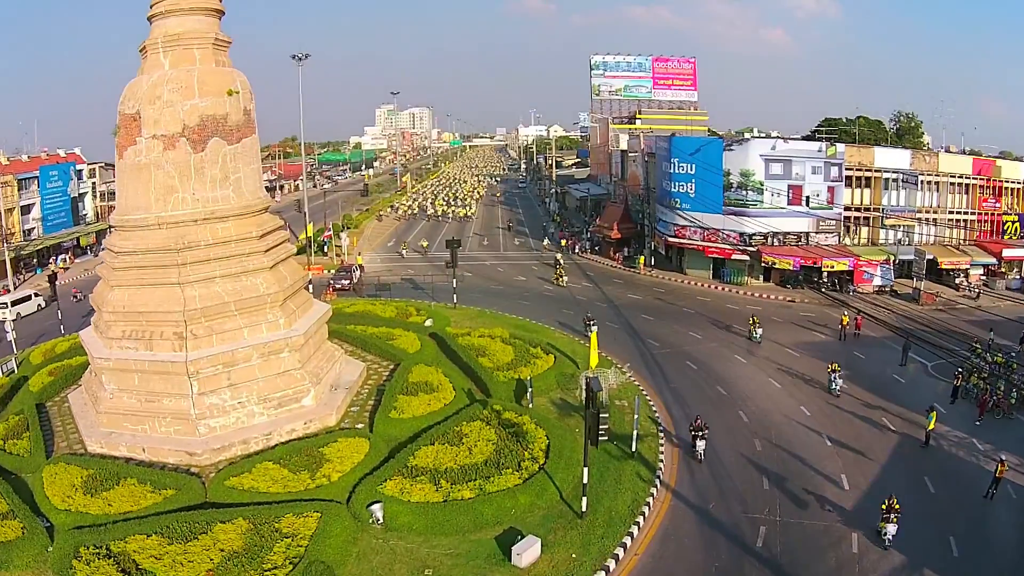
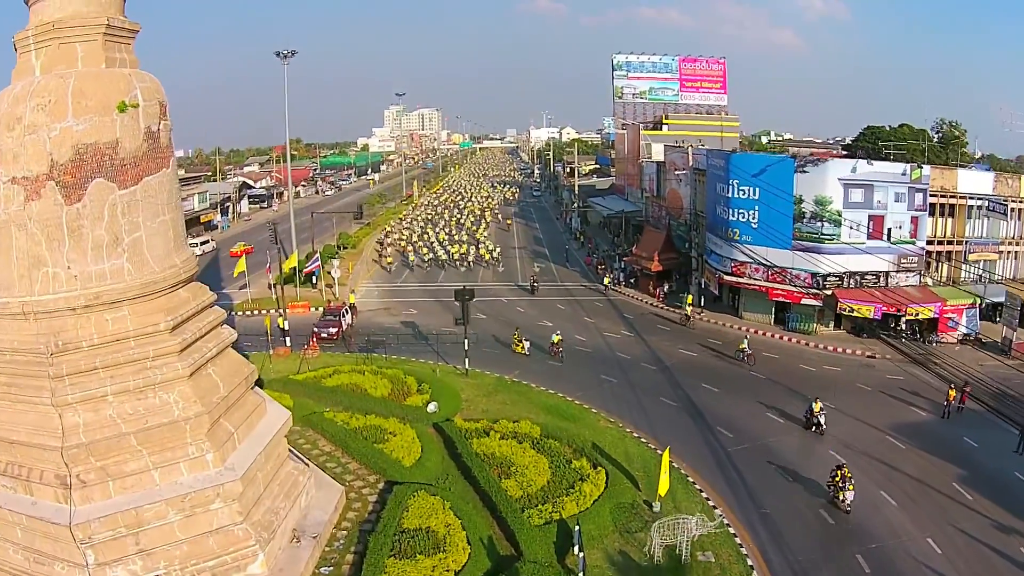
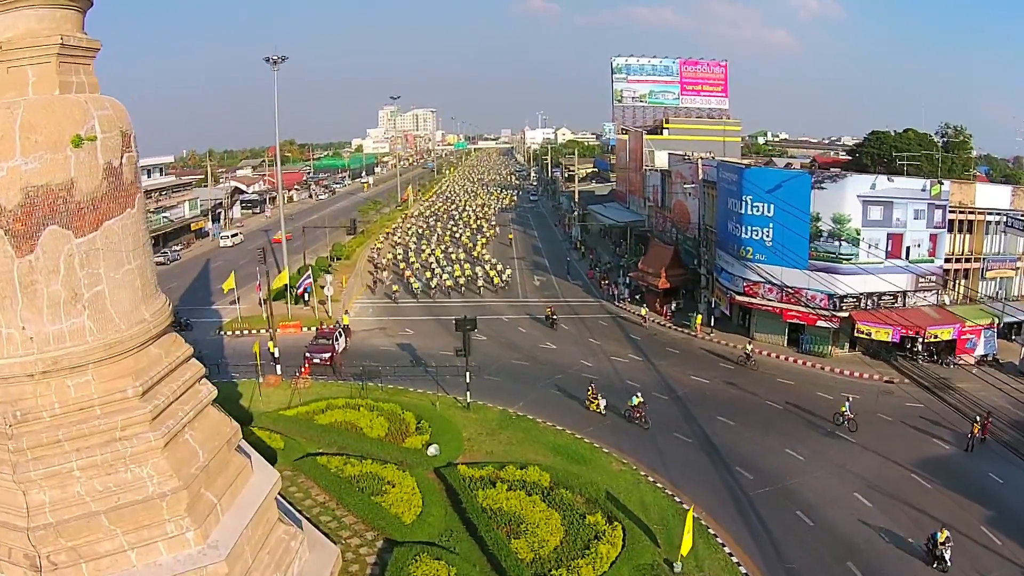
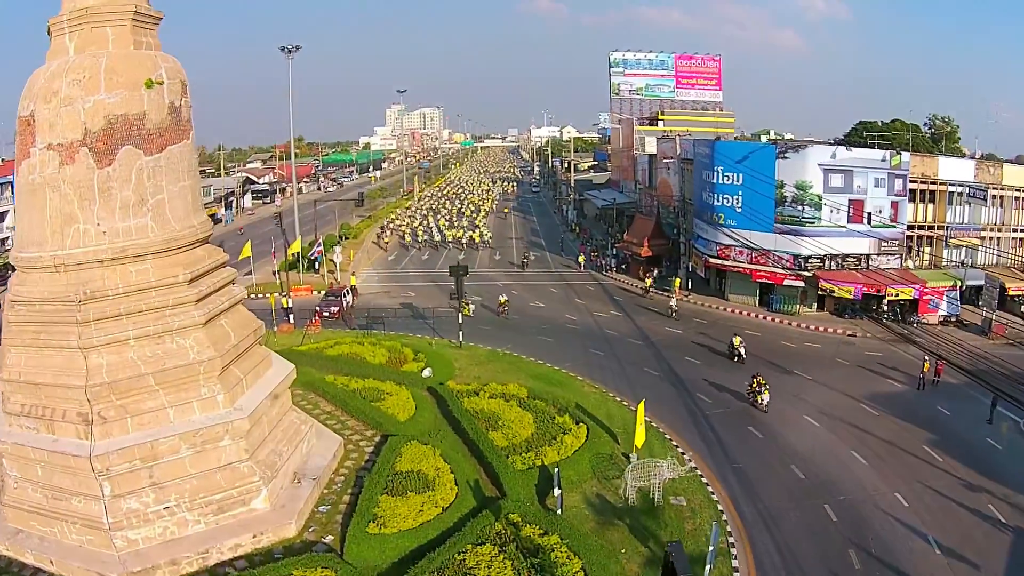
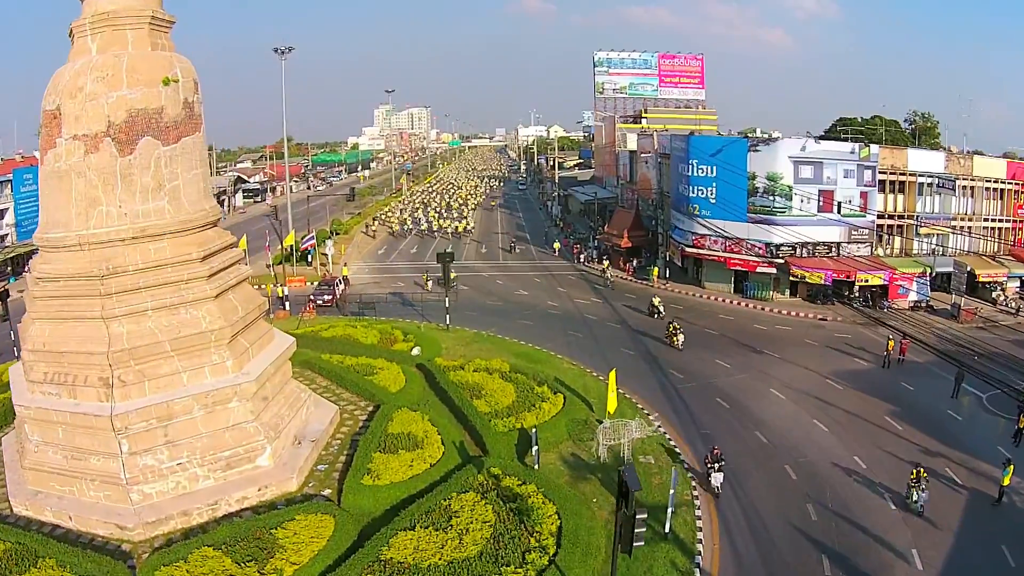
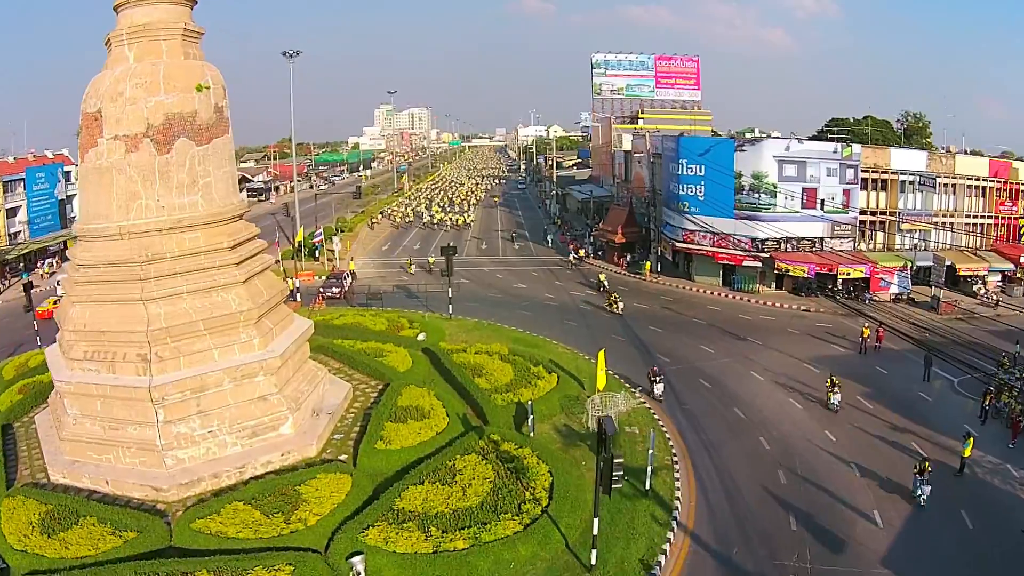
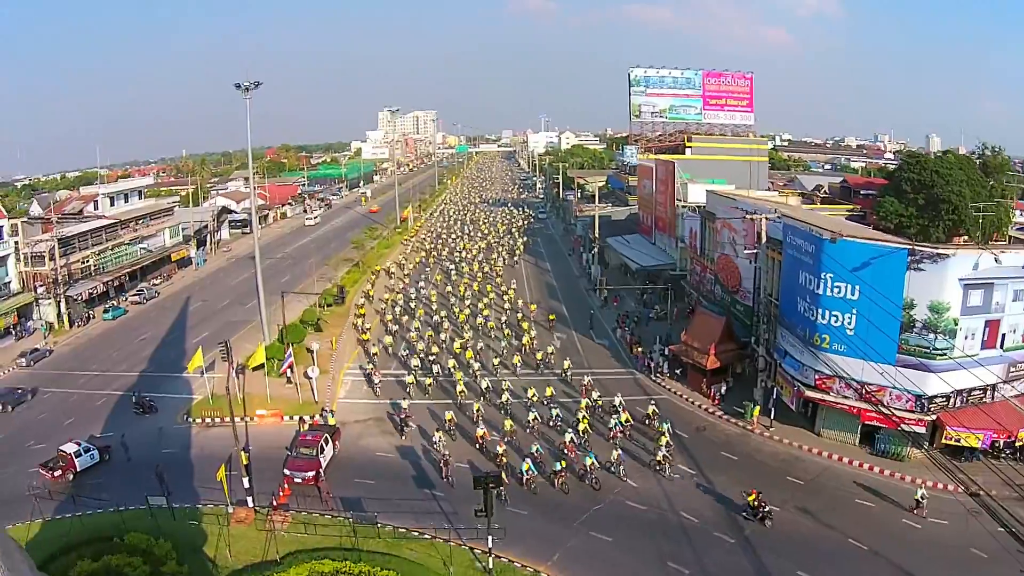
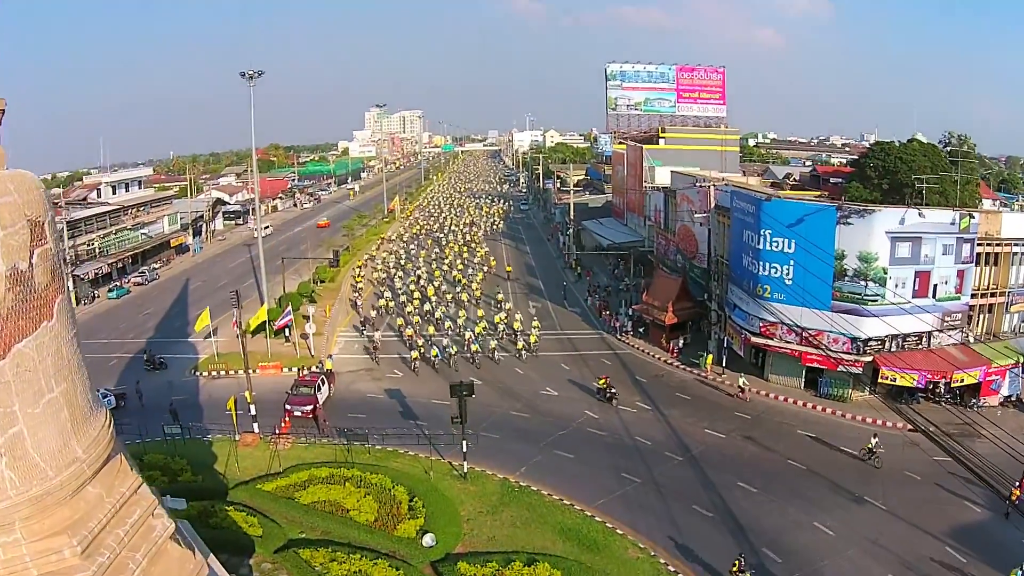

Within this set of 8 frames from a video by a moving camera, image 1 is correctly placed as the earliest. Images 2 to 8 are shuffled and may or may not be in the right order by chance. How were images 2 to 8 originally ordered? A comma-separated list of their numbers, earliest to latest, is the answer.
6, 5, 4, 2, 3, 8, 7
